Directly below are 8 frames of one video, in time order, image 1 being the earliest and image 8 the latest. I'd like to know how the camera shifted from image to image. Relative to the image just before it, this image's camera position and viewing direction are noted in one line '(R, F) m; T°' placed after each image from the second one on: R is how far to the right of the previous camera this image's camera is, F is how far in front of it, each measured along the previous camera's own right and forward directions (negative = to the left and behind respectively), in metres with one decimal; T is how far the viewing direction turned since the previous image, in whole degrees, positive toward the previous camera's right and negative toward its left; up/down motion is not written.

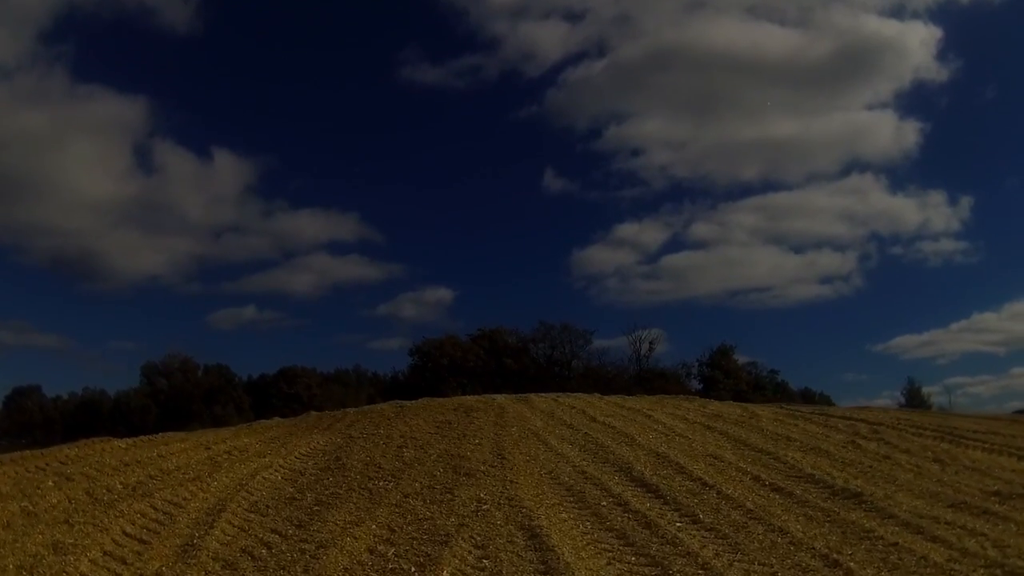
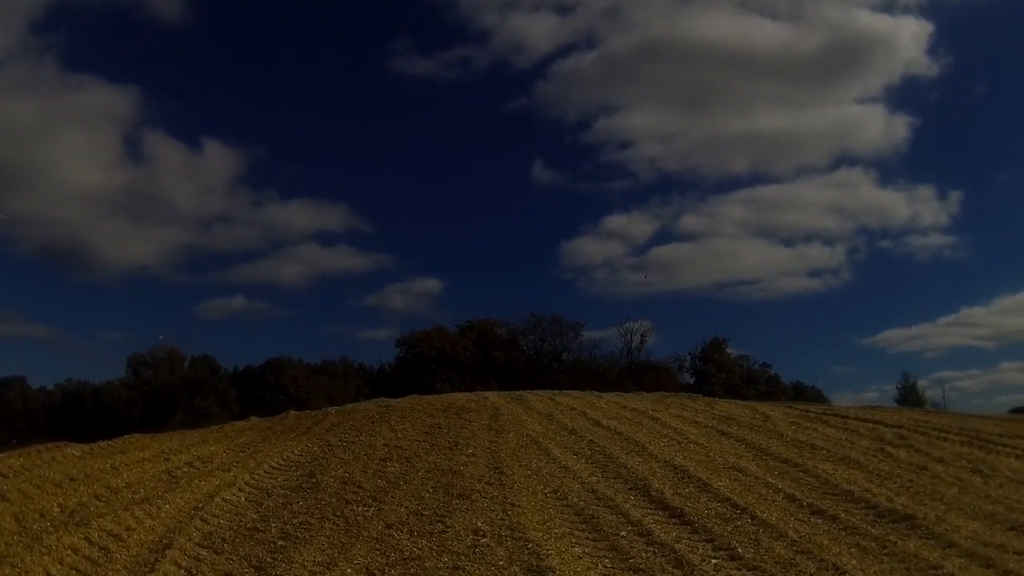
(-0.1, +1.2) m; +1°
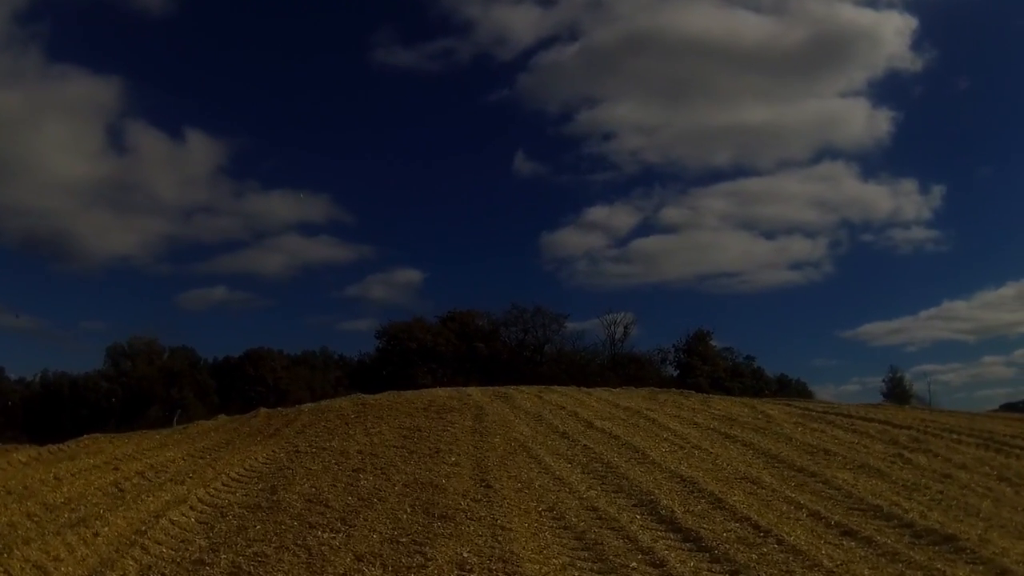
(-0.1, +1.0) m; +1°
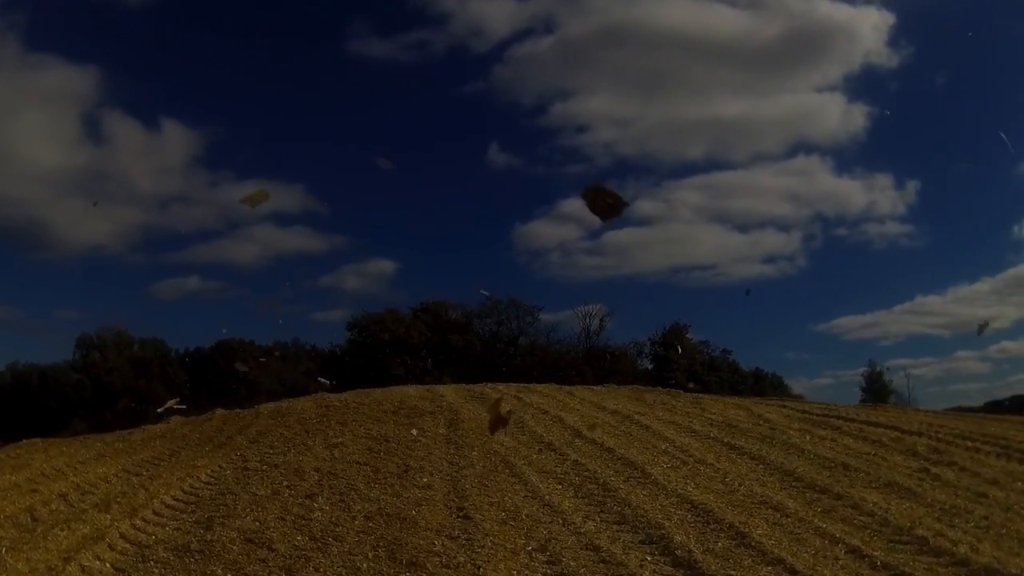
(-0.1, +1.2) m; +2°
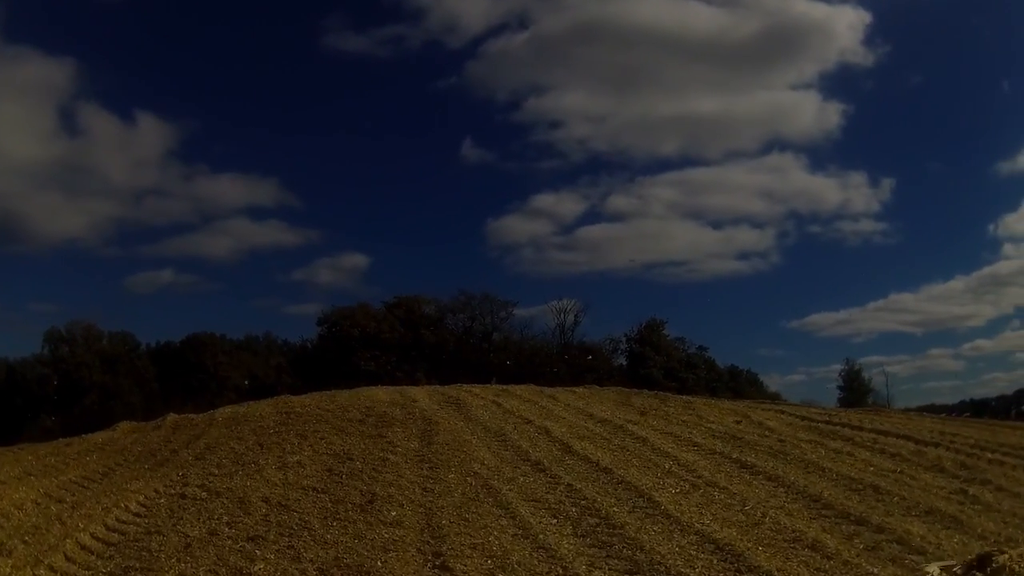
(-0.1, +1.2) m; +2°
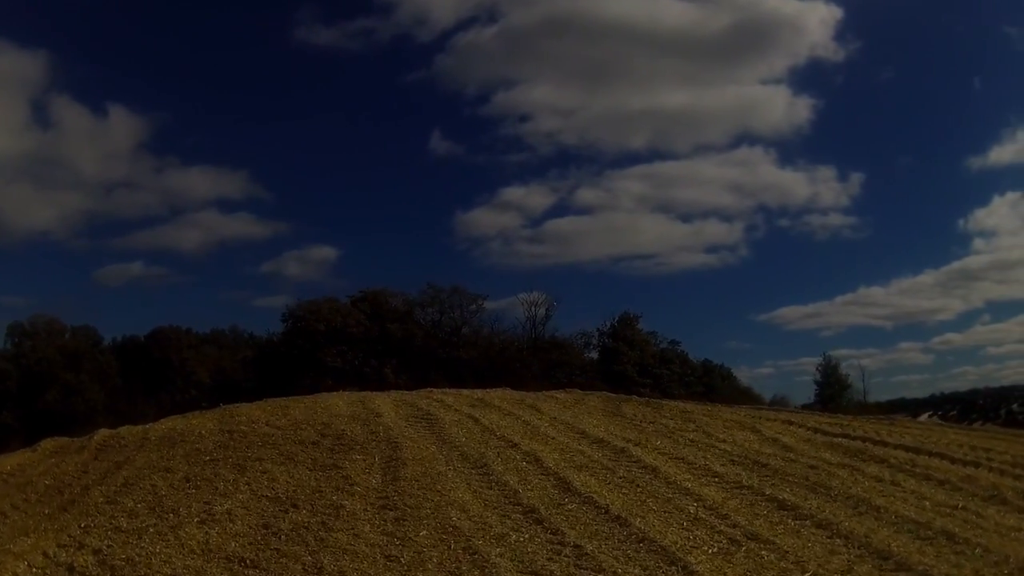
(-0.1, +1.7) m; +2°
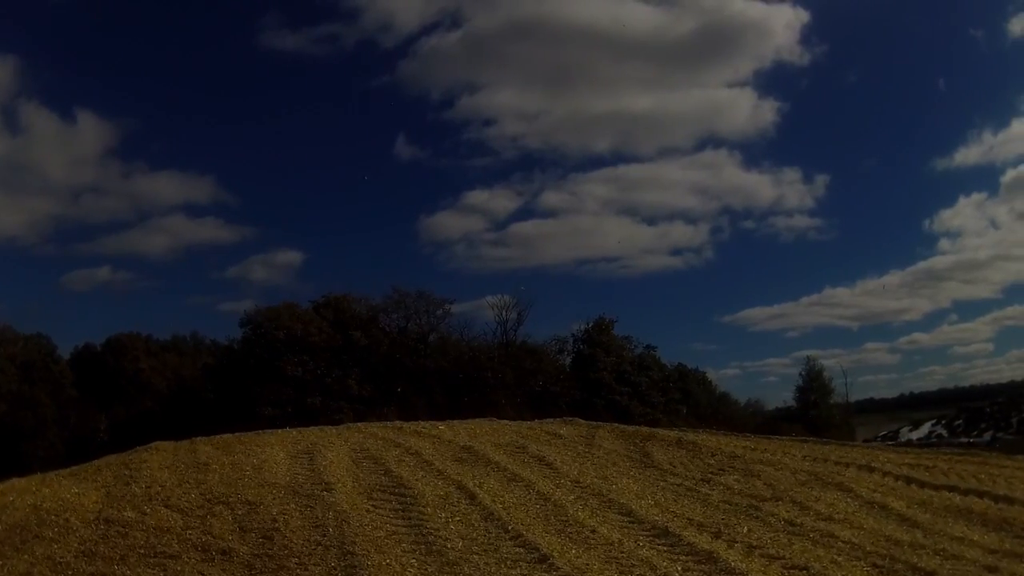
(-0.4, +3.2) m; +2°
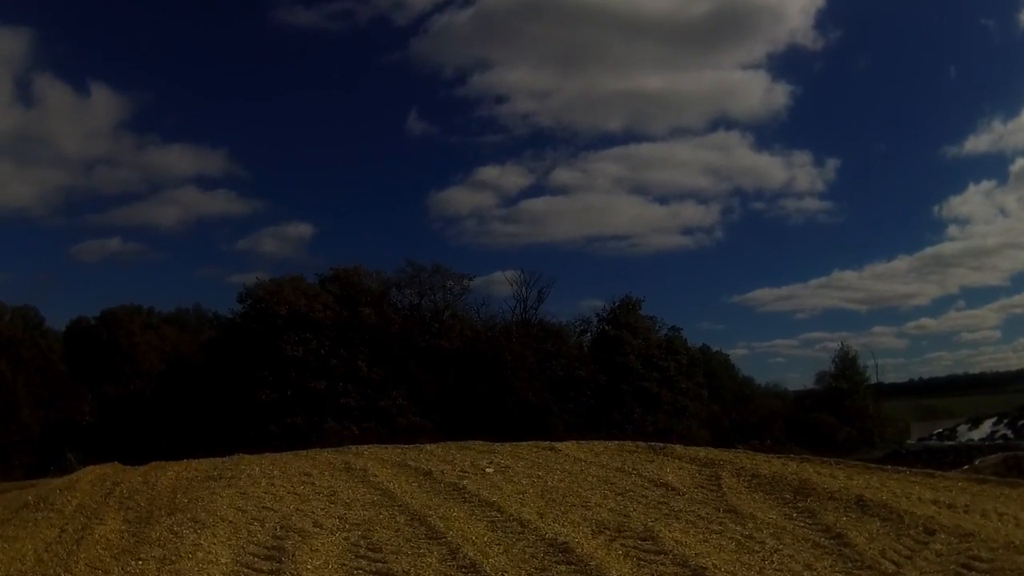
(-1.2, +3.1) m; 0°
